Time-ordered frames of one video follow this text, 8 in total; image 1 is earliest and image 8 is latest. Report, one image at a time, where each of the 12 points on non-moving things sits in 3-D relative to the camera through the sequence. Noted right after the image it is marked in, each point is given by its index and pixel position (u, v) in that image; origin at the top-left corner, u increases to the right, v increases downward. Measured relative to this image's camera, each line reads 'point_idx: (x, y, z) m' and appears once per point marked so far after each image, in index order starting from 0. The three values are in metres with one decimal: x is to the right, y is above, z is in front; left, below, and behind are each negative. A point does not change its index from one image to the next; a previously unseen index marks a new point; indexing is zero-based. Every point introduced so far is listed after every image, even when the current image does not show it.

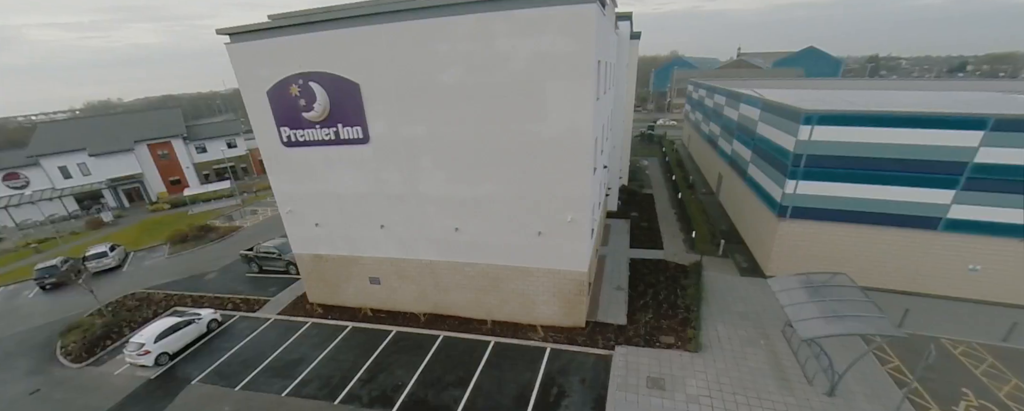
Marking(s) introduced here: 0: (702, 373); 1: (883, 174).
0: (+6.1, -5.4, +11.3) m
1: (+16.0, +1.3, +15.7) m
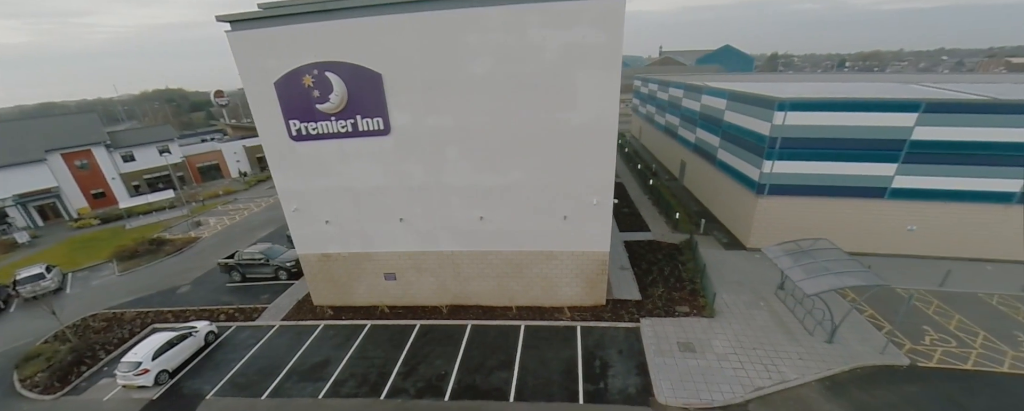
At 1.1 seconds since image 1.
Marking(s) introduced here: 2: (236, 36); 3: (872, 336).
0: (+7.2, -4.5, +12.3) m
1: (+16.2, +2.6, +17.9) m
2: (-8.0, +4.9, +10.6) m
3: (+12.7, -4.6, +12.8) m
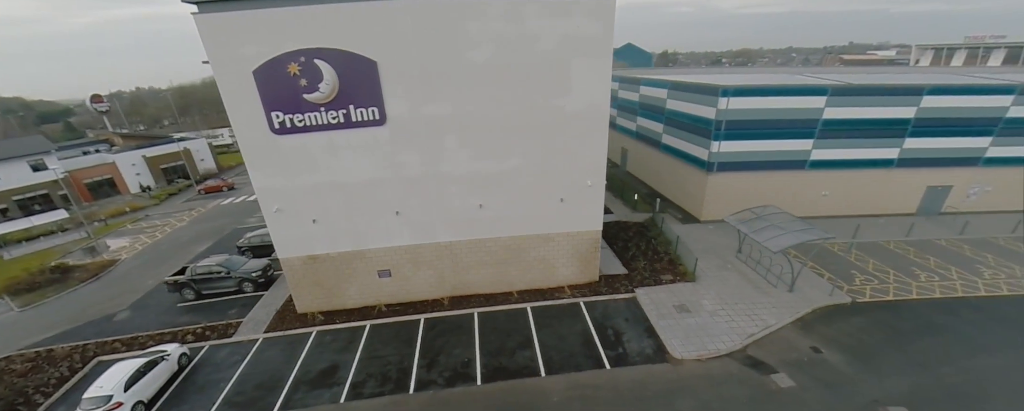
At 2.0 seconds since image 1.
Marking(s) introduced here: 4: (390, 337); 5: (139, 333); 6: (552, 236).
0: (+7.4, -3.5, +13.8) m
1: (+14.8, +4.2, +20.7) m
2: (-7.9, +4.8, +9.5) m
3: (+12.7, -3.3, +15.1) m
4: (-3.8, -4.3, +11.8) m
5: (-13.4, -4.6, +13.2) m
6: (+1.6, -1.2, +13.7) m
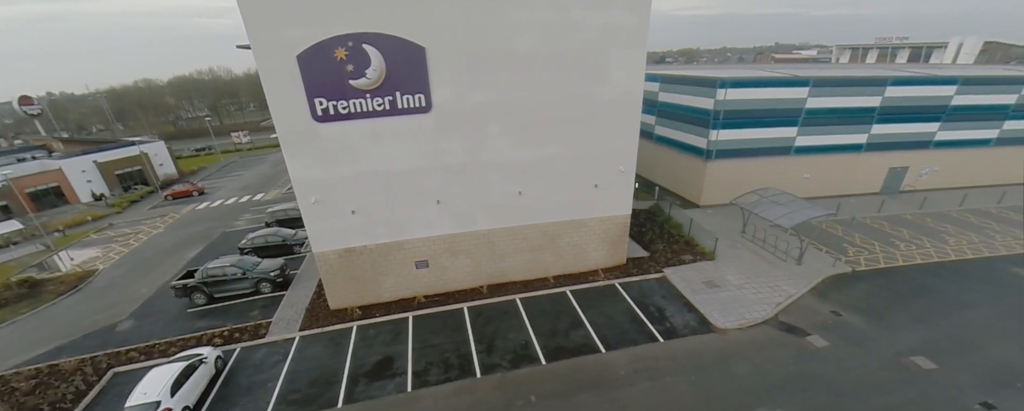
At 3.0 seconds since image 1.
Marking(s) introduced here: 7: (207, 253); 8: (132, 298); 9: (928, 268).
0: (+8.7, -2.8, +14.6) m
1: (+15.2, +5.2, +22.1) m
2: (-6.5, +5.1, +9.0) m
3: (+13.9, -2.4, +16.4) m
4: (-2.3, -3.9, +11.7) m
5: (-12.0, -4.5, +12.3) m
6: (+2.8, -0.6, +14.1) m
7: (-16.4, -2.6, +19.6) m
8: (-16.3, -3.9, +15.7) m
9: (+18.7, -2.7, +16.8) m
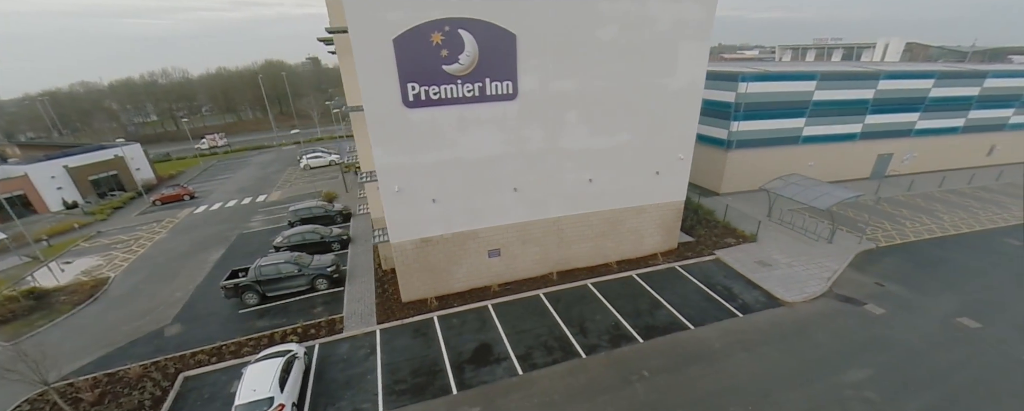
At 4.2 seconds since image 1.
0: (+11.1, -2.1, +15.4) m
1: (+16.8, +6.0, +23.4) m
2: (-3.9, +5.4, +8.8) m
3: (+16.1, -1.5, +17.5) m
4: (+0.4, -3.5, +11.7) m
5: (-9.3, -4.4, +11.6) m
6: (+5.2, -0.1, +14.5) m
7: (-14.3, -2.6, +18.6) m
8: (-13.9, -3.9, +14.8) m
9: (+20.9, -1.8, +18.3) m
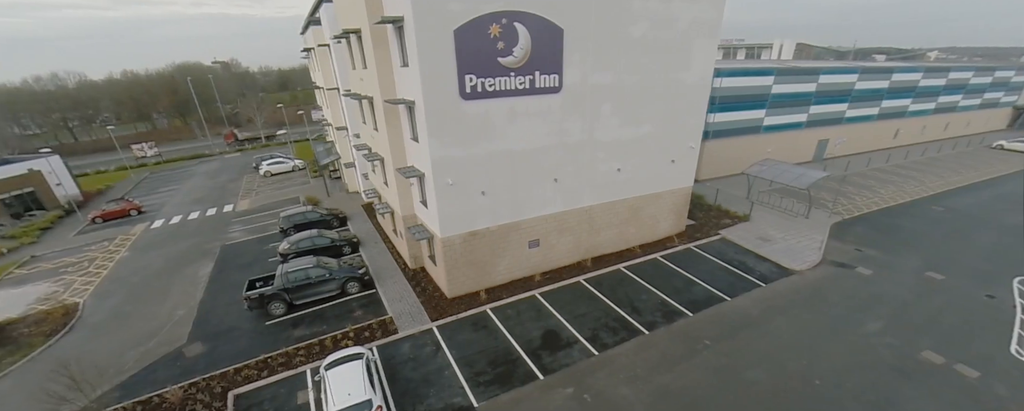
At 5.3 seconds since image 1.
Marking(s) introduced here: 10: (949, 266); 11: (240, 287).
0: (+12.1, -1.2, +17.2) m
1: (+16.4, +7.1, +25.8) m
2: (-2.2, +5.6, +8.7) m
3: (+16.7, -0.4, +19.9) m
4: (+2.0, -3.1, +12.2) m
5: (-7.5, -4.5, +10.8) m
6: (+6.3, +0.5, +15.5) m
7: (-13.4, -3.0, +17.1) m
8: (-12.5, -4.3, +13.4) m
9: (+21.4, -0.4, +21.3) m
10: (+18.2, -2.5, +15.2) m
11: (-11.3, -3.4, +15.1) m
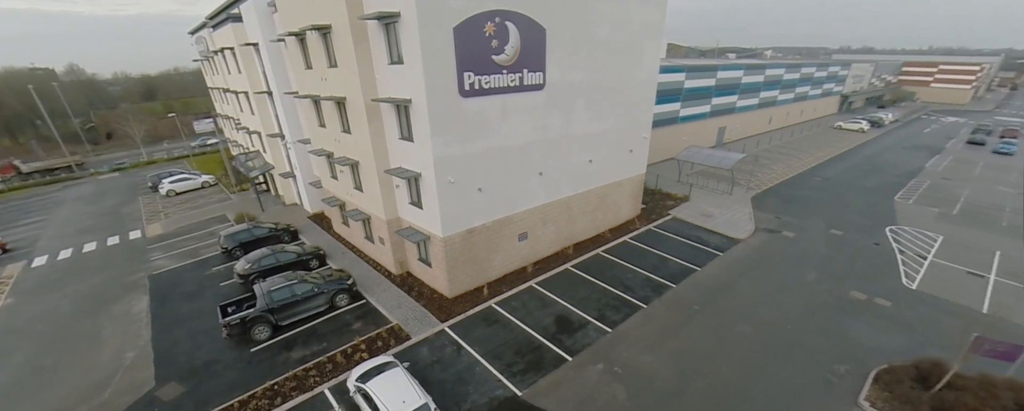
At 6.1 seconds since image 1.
0: (+10.8, 0.0, +19.9) m
1: (+12.6, +8.5, +29.1) m
2: (-2.1, +5.6, +8.7) m
3: (+14.8, +1.1, +23.5) m
4: (+2.1, -2.7, +13.0) m
5: (-6.8, -4.8, +9.8) m
6: (+5.3, +1.2, +17.1) m
7: (-14.0, -3.9, +14.9) m
8: (-12.2, -5.0, +11.3) m
9: (+19.1, +1.5, +25.7) m
10: (+17.2, -0.8, +19.1) m
11: (-11.4, -4.1, +13.3) m
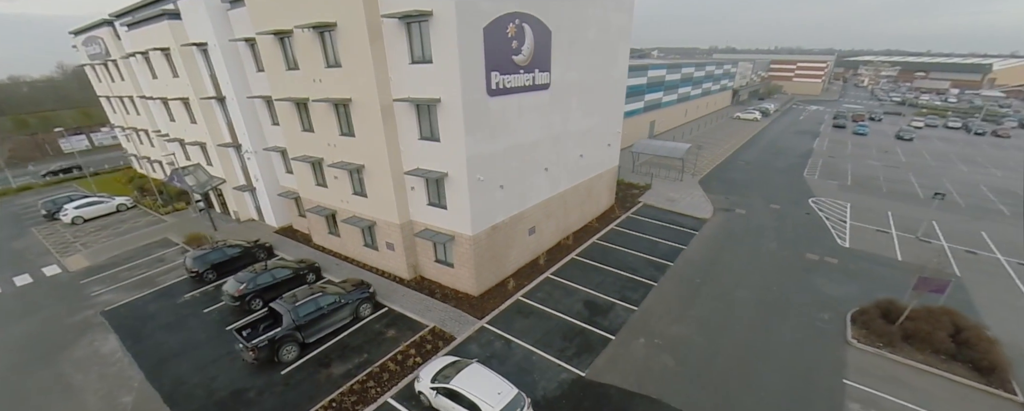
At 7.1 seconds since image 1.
0: (+10.2, +0.9, +22.0) m
1: (+9.9, +9.5, +31.4) m
2: (-1.1, +5.7, +8.8) m
3: (+13.4, +2.3, +26.2) m
4: (+3.0, -2.3, +13.8) m
5: (-5.2, -5.1, +9.2) m
6: (+5.2, +1.8, +18.4) m
7: (-13.1, -4.7, +13.1) m
8: (-10.7, -5.7, +9.9) m
9: (+17.3, +2.9, +29.1) m
10: (+16.7, +0.6, +22.3) m
11: (-10.3, -4.7, +11.9) m
